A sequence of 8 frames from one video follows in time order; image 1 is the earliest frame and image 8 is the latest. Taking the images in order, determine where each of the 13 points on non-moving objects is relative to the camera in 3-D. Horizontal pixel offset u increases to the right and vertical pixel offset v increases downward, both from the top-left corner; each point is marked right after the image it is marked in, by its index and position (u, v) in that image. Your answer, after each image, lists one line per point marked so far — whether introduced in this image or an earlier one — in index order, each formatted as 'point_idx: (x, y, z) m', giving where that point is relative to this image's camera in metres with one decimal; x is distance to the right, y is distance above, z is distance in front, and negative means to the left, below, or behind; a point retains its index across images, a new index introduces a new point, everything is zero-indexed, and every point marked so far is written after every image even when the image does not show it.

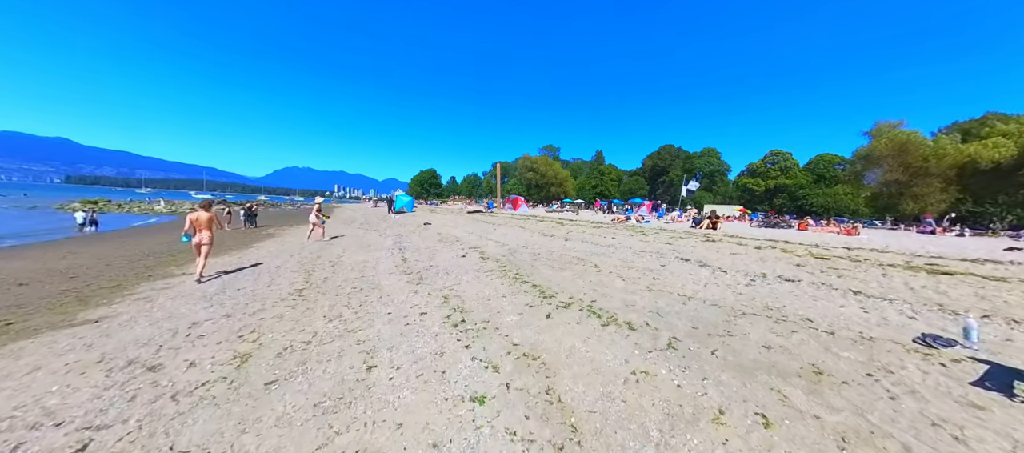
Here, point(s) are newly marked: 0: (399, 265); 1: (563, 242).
0: (-3.8, -1.3, +9.7) m
1: (+2.5, -0.7, +13.9) m
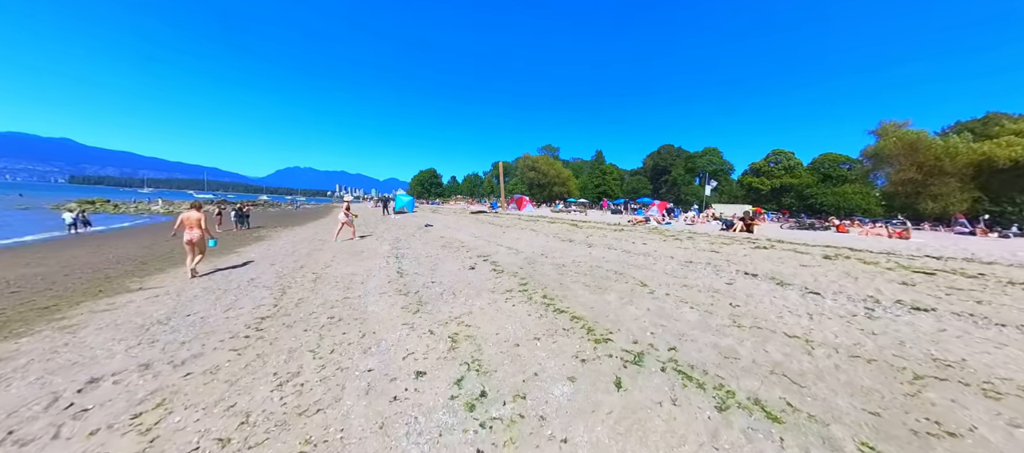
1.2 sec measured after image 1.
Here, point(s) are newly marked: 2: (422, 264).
0: (-3.2, -1.5, +7.7) m
1: (+3.2, -0.9, +11.8) m
2: (-3.0, -1.2, +9.5) m
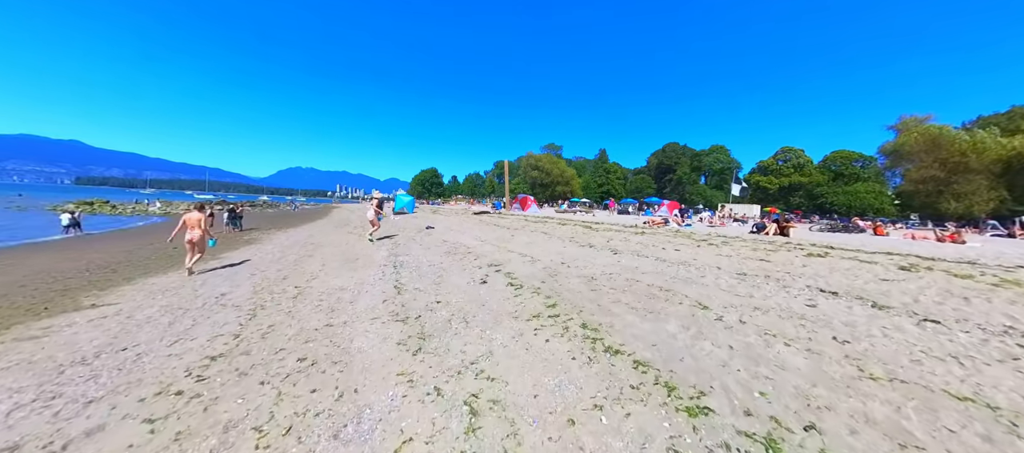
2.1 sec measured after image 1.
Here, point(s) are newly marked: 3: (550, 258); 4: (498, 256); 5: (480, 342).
0: (-2.7, -1.6, +6.2) m
1: (+3.7, -1.0, +10.3) m
2: (-2.5, -1.4, +8.0) m
3: (+1.4, -1.1, +10.0) m
4: (-0.5, -1.1, +10.4) m
5: (-0.5, -1.8, +4.3) m
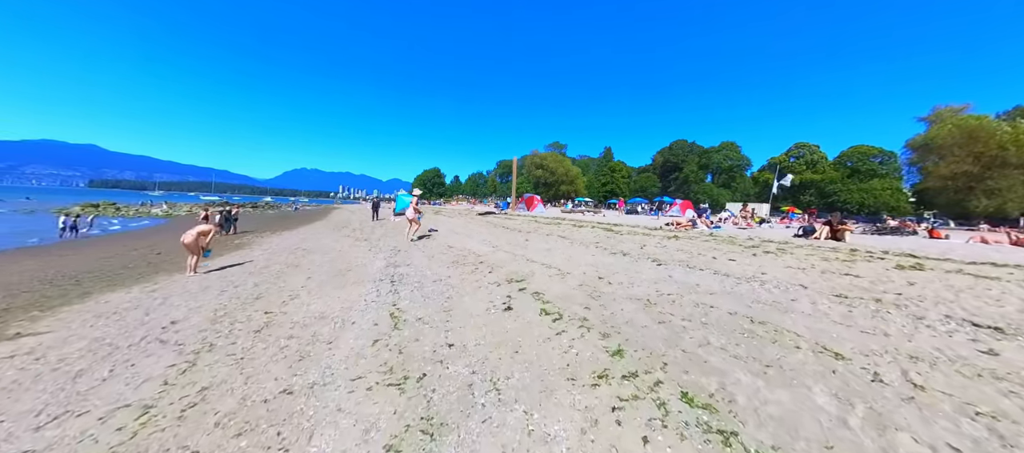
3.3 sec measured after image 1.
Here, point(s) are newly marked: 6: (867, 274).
0: (-2.0, -1.8, +4.4) m
1: (+4.4, -1.2, +8.5) m
2: (-1.8, -1.6, +6.2) m
3: (+2.0, -1.3, +8.2) m
4: (+0.2, -1.3, +8.6) m
5: (+0.1, -1.9, +2.5) m
6: (+10.0, -1.2, +8.1) m
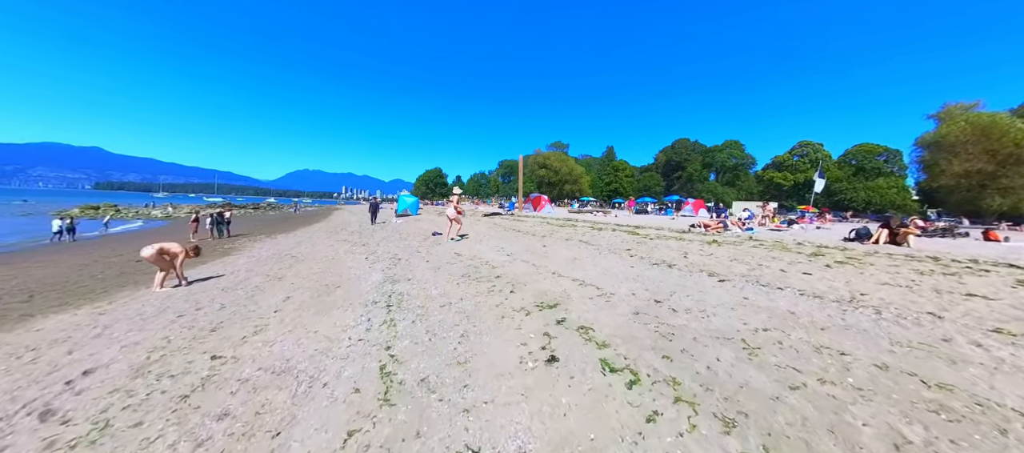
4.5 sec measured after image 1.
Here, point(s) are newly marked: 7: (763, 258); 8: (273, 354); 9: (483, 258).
0: (-1.4, -2.0, +2.7) m
1: (+5.0, -1.4, +6.7) m
2: (-1.2, -1.7, +4.5) m
3: (+2.7, -1.4, +6.4) m
4: (+0.8, -1.4, +6.9) m
5: (+0.7, -2.1, +0.8) m
6: (+10.6, -1.3, +6.3) m
7: (+8.3, -1.0, +9.6) m
8: (-3.7, -2.0, +4.4) m
9: (-1.0, -1.1, +10.1) m
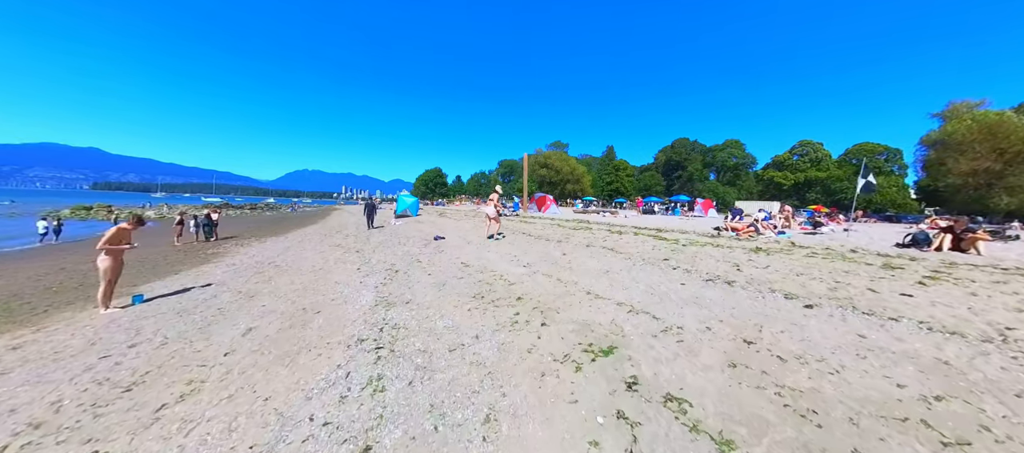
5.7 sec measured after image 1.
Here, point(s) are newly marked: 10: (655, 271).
0: (-0.9, -2.2, +1.1) m
1: (+5.6, -1.5, +5.1) m
2: (-0.7, -1.9, +2.9) m
3: (+3.2, -1.6, +4.8) m
4: (+1.4, -1.6, +5.3) m
5: (+1.3, -2.3, -0.8) m
6: (+11.2, -1.5, +4.7) m
7: (+8.9, -1.2, +7.9) m
8: (-3.2, -2.2, +2.8) m
9: (-0.4, -1.3, +8.5) m
10: (+4.0, -1.2, +8.2) m
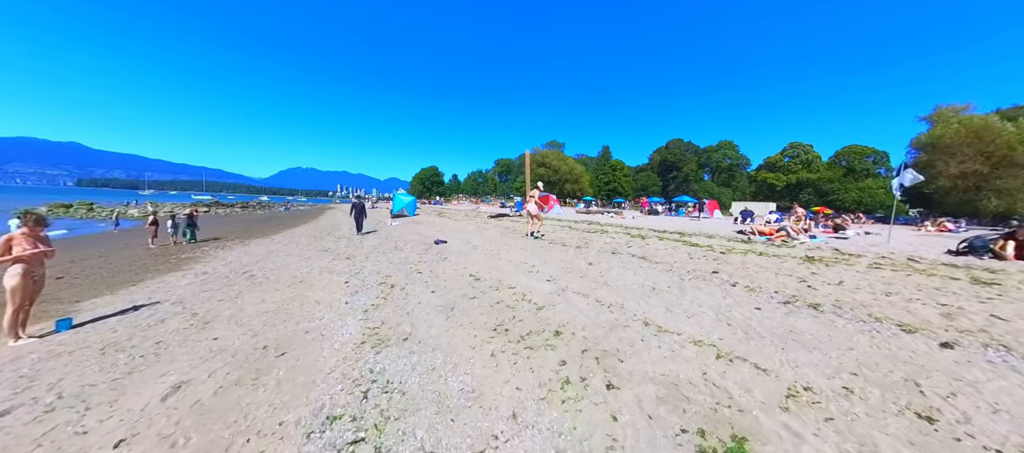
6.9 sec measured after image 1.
0: (-0.3, -2.4, -0.5) m
1: (+6.2, -1.7, +3.6) m
2: (0.0, -2.1, +1.3) m
3: (+3.8, -1.8, +3.3) m
4: (+2.0, -1.8, +3.7) m
5: (+1.9, -2.5, -2.3) m
6: (+11.7, -1.7, +3.3) m
7: (+9.4, -1.4, +6.5) m
8: (-2.6, -2.3, +1.2) m
9: (+0.1, -1.5, +6.9) m
10: (+4.5, -1.4, +6.6) m
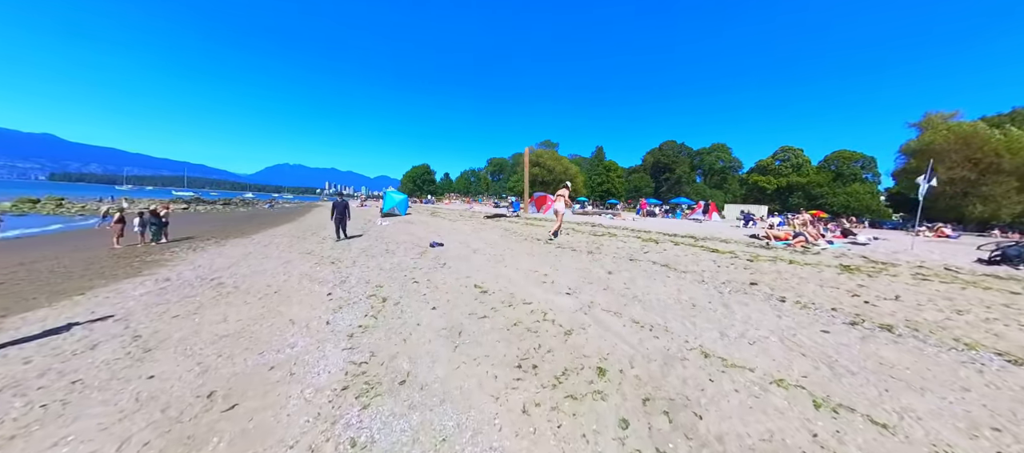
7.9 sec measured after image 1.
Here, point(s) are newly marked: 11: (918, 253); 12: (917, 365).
0: (+0.3, -2.4, -1.5) m
1: (+6.6, -1.9, +2.7) m
2: (+0.4, -2.2, +0.3) m
3: (+4.2, -1.9, +2.4) m
4: (+2.4, -1.9, +2.7) m
5: (+2.5, -2.6, -3.3) m
6: (+12.2, -1.9, +2.5) m
7: (+9.8, -1.6, +5.7) m
8: (-2.1, -2.4, +0.1) m
9: (+0.4, -1.6, +5.9) m
10: (+4.8, -1.5, +5.7) m
11: (+17.8, -1.1, +12.4) m
12: (+5.5, -1.7, +4.0) m
